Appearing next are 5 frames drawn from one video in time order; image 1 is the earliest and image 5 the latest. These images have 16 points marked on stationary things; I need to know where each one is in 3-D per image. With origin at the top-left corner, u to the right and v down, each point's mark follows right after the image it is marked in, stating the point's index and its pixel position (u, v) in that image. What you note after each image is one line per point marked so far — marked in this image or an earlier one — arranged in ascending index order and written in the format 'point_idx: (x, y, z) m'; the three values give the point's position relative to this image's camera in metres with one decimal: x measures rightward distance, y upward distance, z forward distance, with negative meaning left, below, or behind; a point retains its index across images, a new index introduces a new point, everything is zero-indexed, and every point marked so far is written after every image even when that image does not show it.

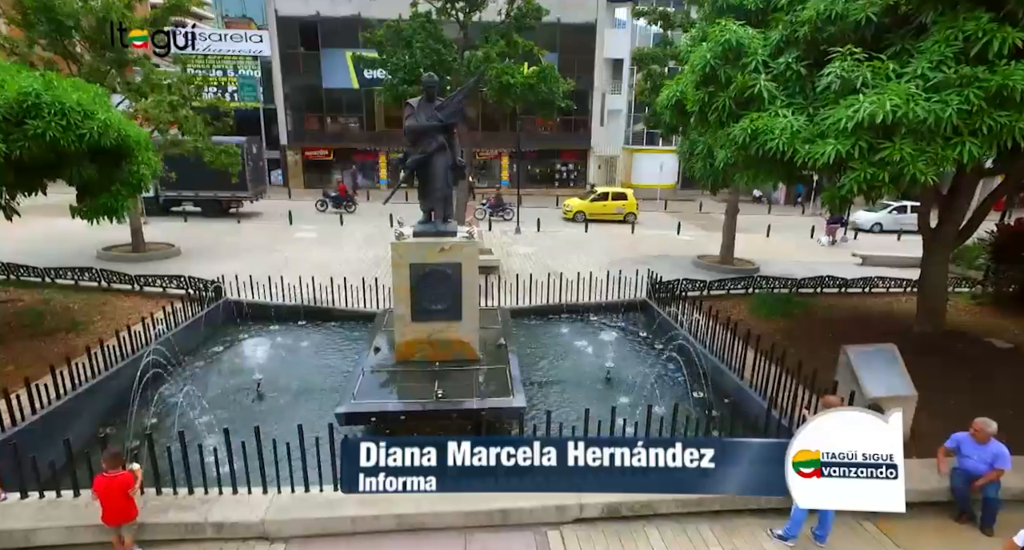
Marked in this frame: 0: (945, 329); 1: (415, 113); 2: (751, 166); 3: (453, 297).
0: (+7.4, -0.9, +9.0) m
1: (-1.4, +2.4, +7.7) m
2: (+3.2, +1.5, +7.1) m
3: (-0.8, -0.3, +7.4) m
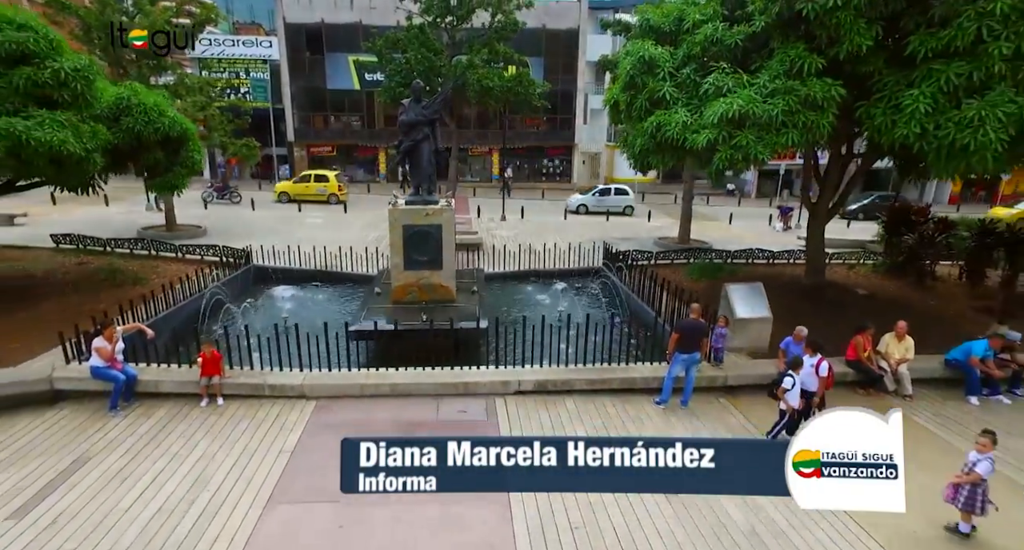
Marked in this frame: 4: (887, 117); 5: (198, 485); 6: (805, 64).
0: (+6.8, -0.2, +11.4) m
1: (-1.9, +3.1, +10.0) m
2: (+2.6, +2.2, +9.5) m
3: (-1.4, +0.4, +9.7) m
4: (+5.1, +2.1, +7.2) m
5: (-3.2, -2.1, +5.3) m
6: (+4.3, +3.1, +7.8) m
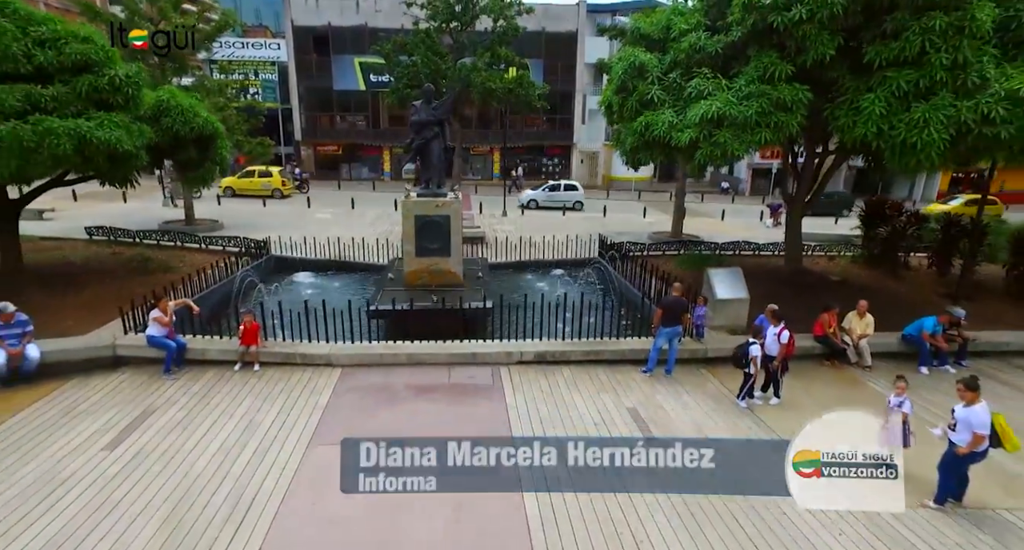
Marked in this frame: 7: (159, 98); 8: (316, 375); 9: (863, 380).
0: (+6.9, +0.1, +12.3) m
1: (-1.9, +3.4, +11.0) m
2: (+2.7, +2.5, +10.4) m
3: (-1.3, +0.7, +10.6) m
4: (+5.1, +2.4, +8.1) m
5: (-3.1, -1.9, +6.3) m
6: (+4.3, +3.3, +8.7) m
7: (-6.4, +3.2, +9.7) m
8: (-2.8, -1.5, +7.8) m
9: (+5.5, -1.6, +8.3) m
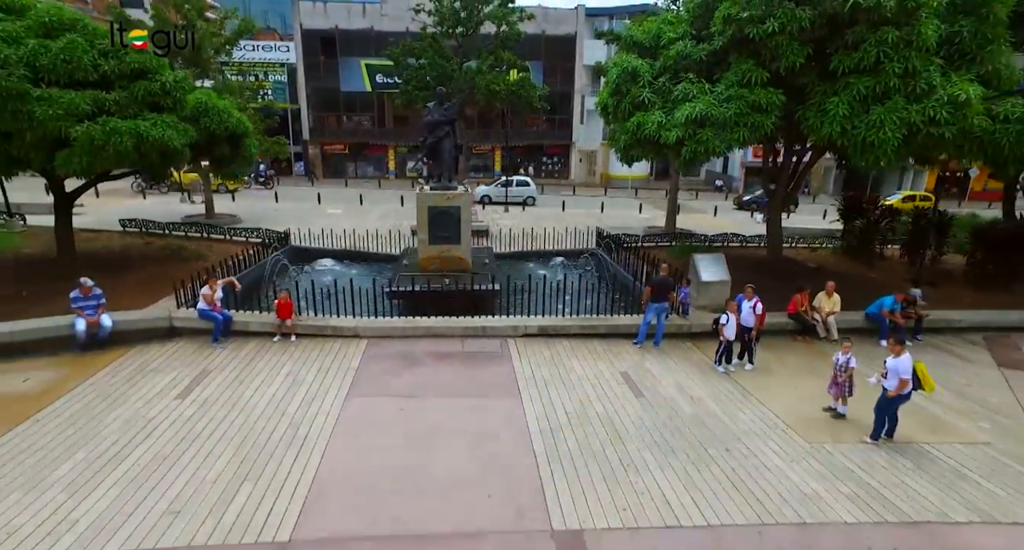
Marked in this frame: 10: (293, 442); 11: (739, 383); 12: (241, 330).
0: (+6.9, +0.4, +13.4) m
1: (-1.8, +3.7, +12.0) m
2: (+2.8, +2.8, +11.5) m
3: (-1.3, +1.0, +11.7) m
4: (+5.2, +2.7, +9.2) m
5: (-3.0, -1.6, +7.3) m
6: (+4.4, +3.6, +9.8) m
7: (-6.3, +3.5, +10.8) m
8: (-2.7, -1.2, +8.8) m
9: (+5.6, -1.3, +9.4) m
10: (-2.5, -1.9, +6.1) m
11: (+3.4, -1.6, +8.1) m
12: (-4.5, -0.9, +8.8) m
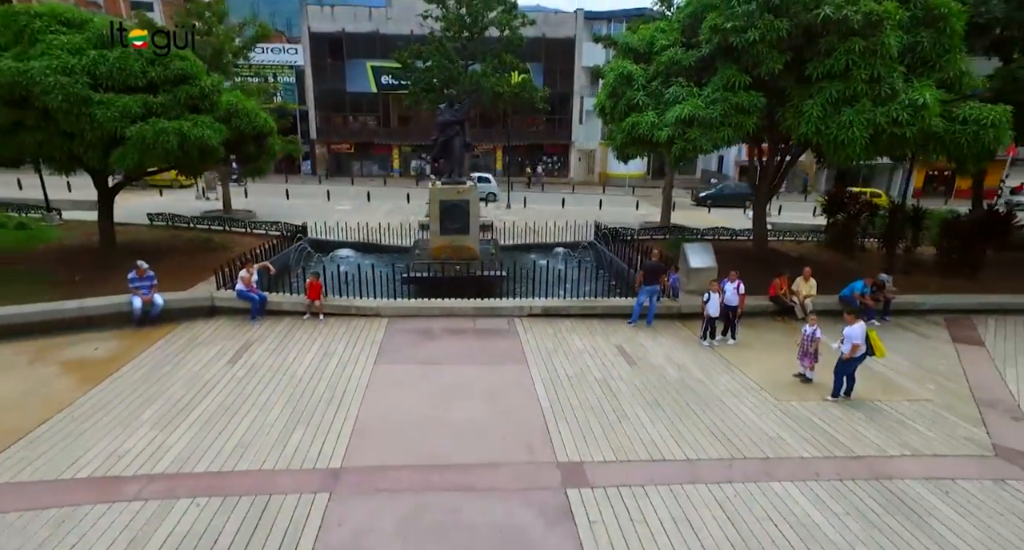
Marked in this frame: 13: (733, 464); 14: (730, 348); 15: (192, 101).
0: (+7.0, +0.6, +14.4) m
1: (-1.7, +3.9, +13.0) m
2: (+2.9, +3.0, +12.5) m
3: (-1.1, +1.3, +12.7) m
4: (+5.3, +2.9, +10.1) m
5: (-2.9, -1.3, +8.3) m
6: (+4.5, +3.9, +10.8) m
7: (-6.2, +3.8, +11.7) m
8: (-2.6, -0.9, +9.8) m
9: (+5.7, -1.1, +10.4) m
10: (-2.4, -1.6, +7.1) m
11: (+3.5, -1.4, +9.1) m
12: (-4.4, -0.7, +9.8) m
13: (+2.4, -2.0, +5.8) m
14: (+3.8, -1.3, +9.3) m
15: (-6.0, +3.3, +10.1) m
